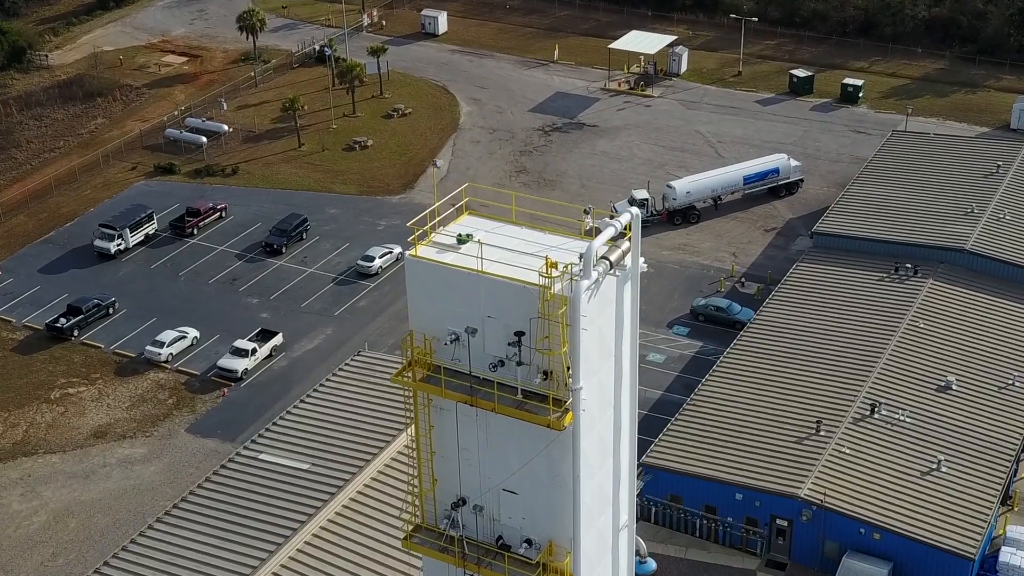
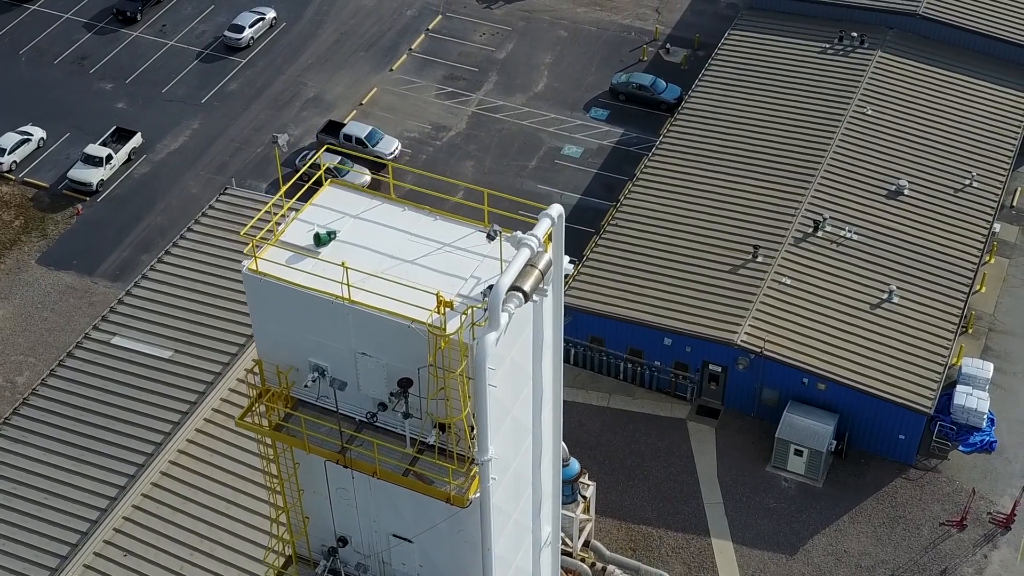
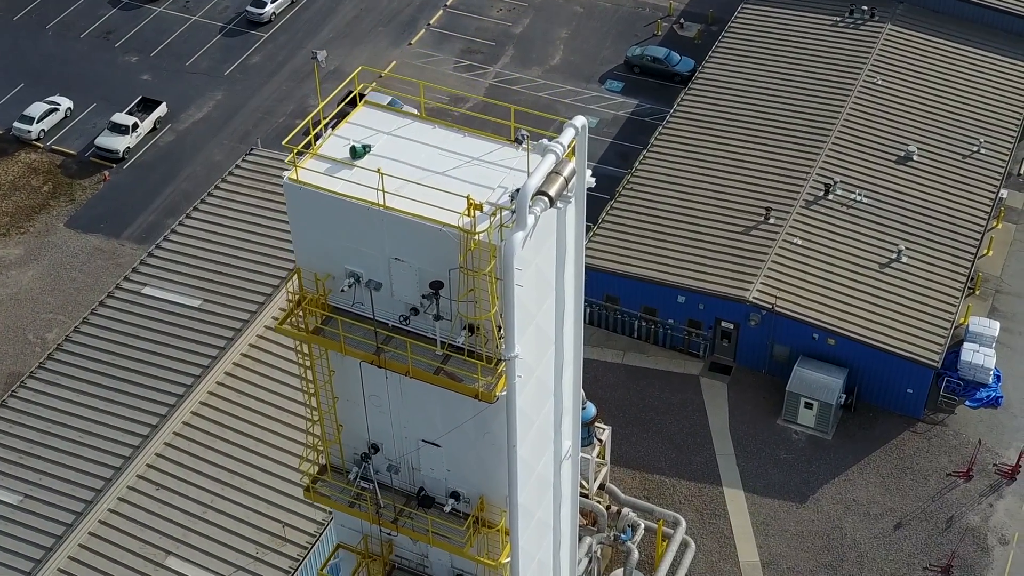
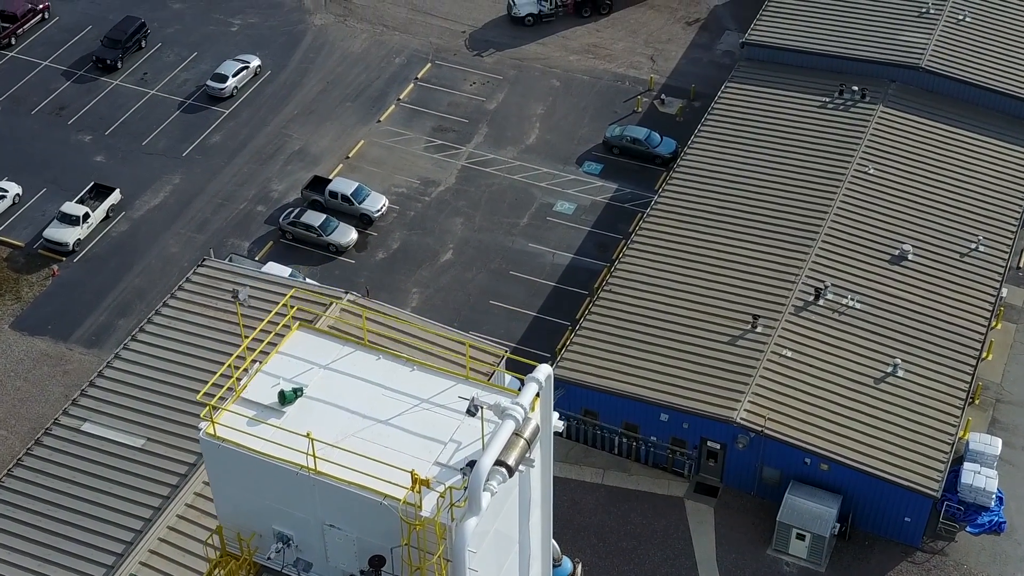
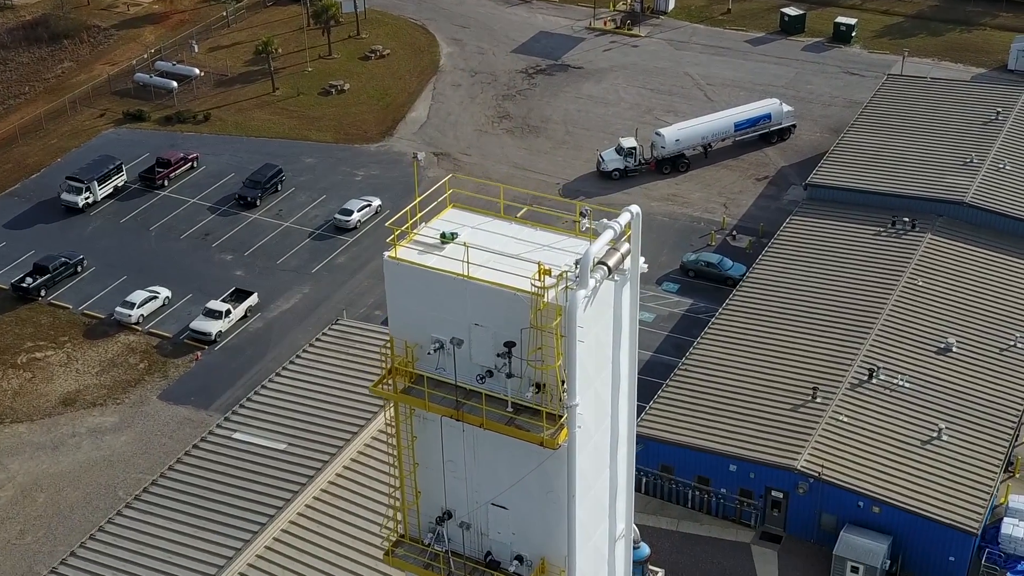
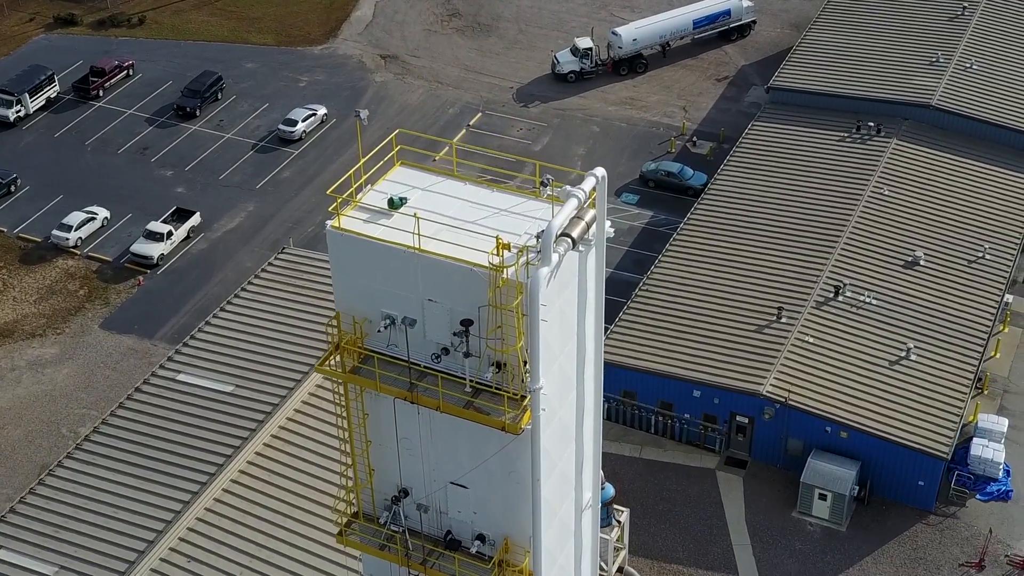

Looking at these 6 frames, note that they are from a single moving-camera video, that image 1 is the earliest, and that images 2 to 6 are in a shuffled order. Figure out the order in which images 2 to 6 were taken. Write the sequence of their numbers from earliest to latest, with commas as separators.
5, 6, 3, 2, 4
